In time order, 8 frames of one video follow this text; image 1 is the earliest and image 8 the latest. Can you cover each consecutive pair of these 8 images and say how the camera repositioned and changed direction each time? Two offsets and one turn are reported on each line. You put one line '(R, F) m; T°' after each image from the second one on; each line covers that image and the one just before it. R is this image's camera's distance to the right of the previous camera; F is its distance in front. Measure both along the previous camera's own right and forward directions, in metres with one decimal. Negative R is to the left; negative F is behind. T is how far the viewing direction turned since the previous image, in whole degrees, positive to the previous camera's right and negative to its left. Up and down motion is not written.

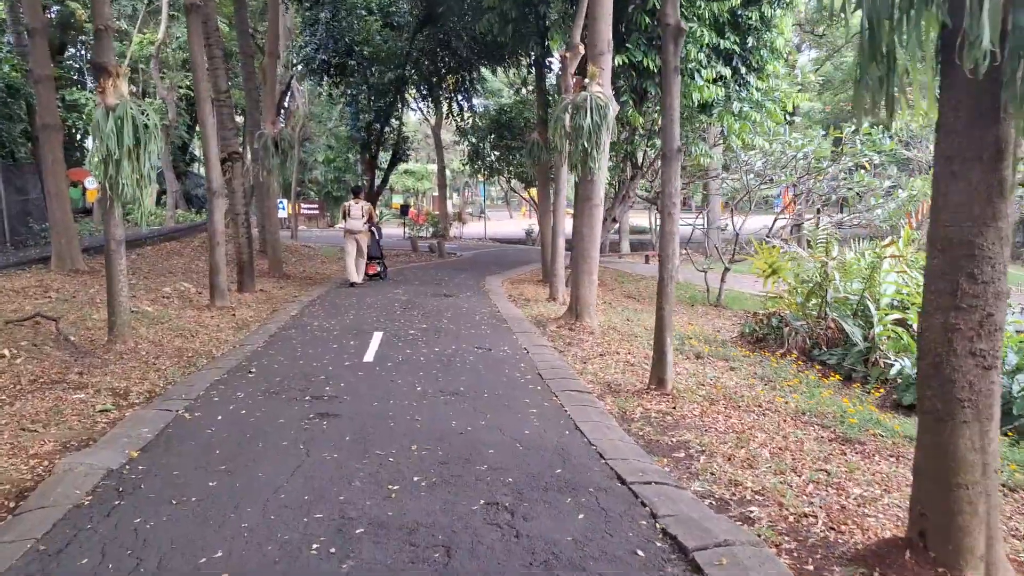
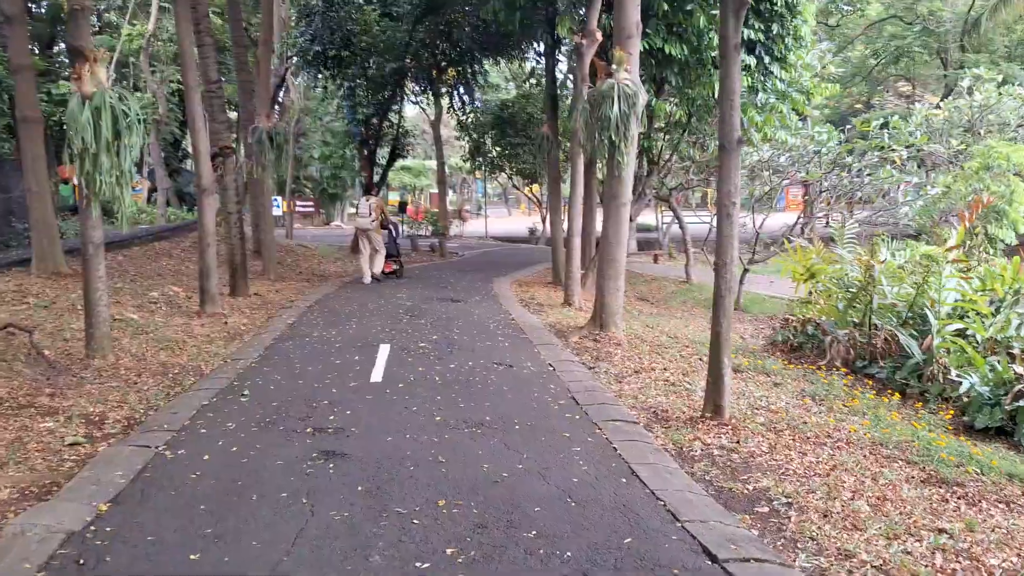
(-0.2, +0.8) m; 0°
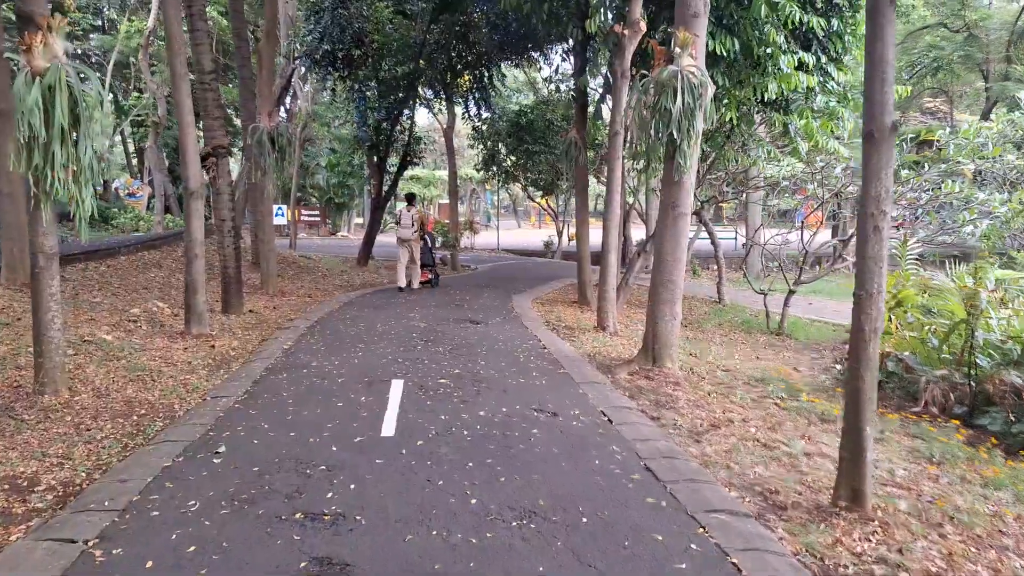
(-0.3, +1.4) m; 0°
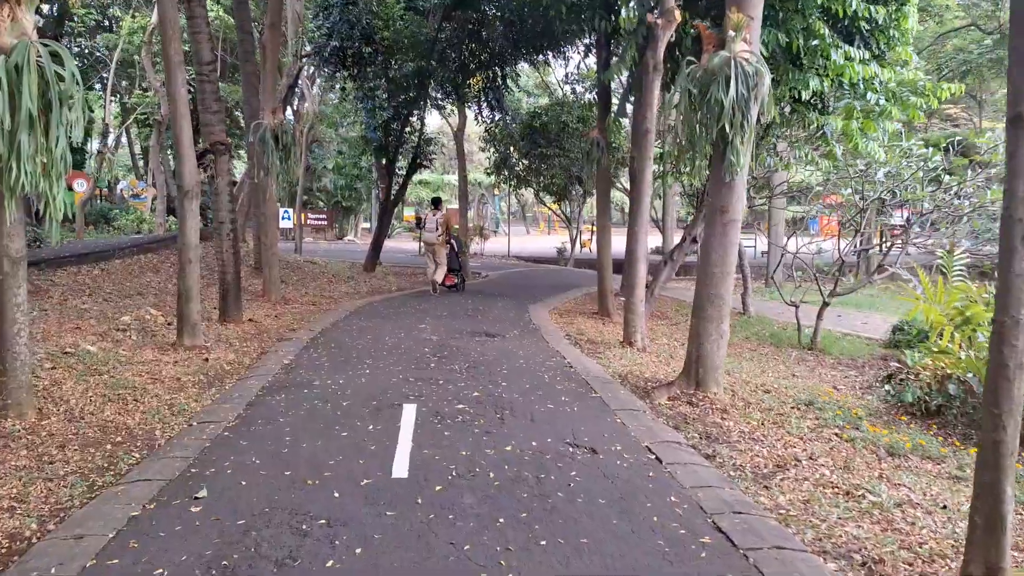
(-0.2, +0.8) m; 0°
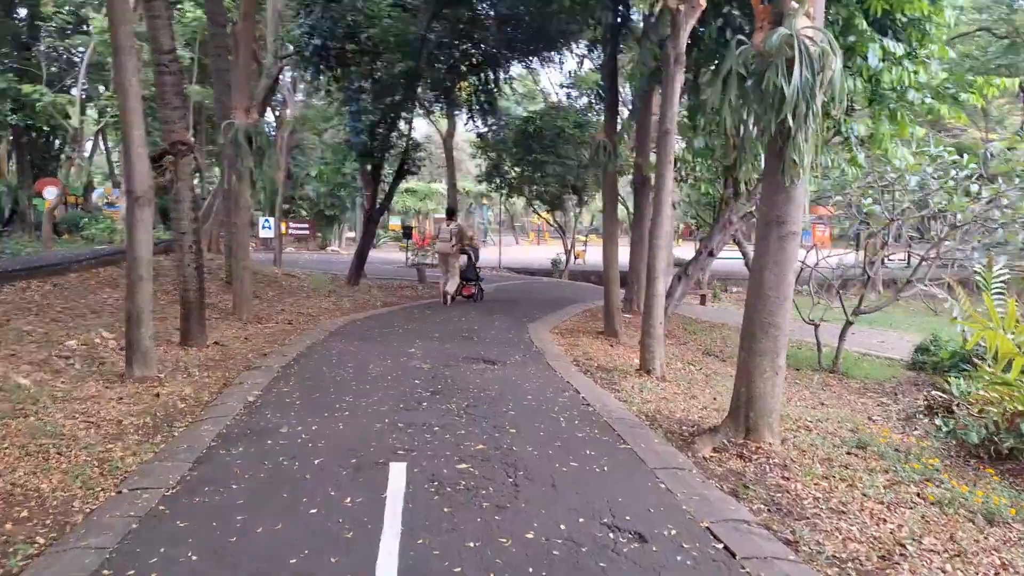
(-0.2, +1.1) m; +1°
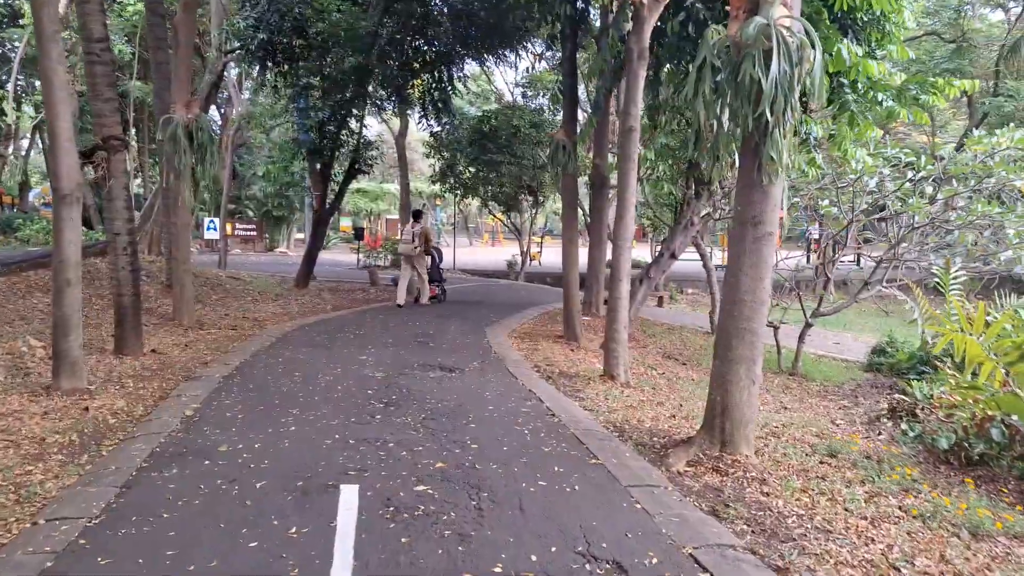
(-0.1, +0.4) m; +3°
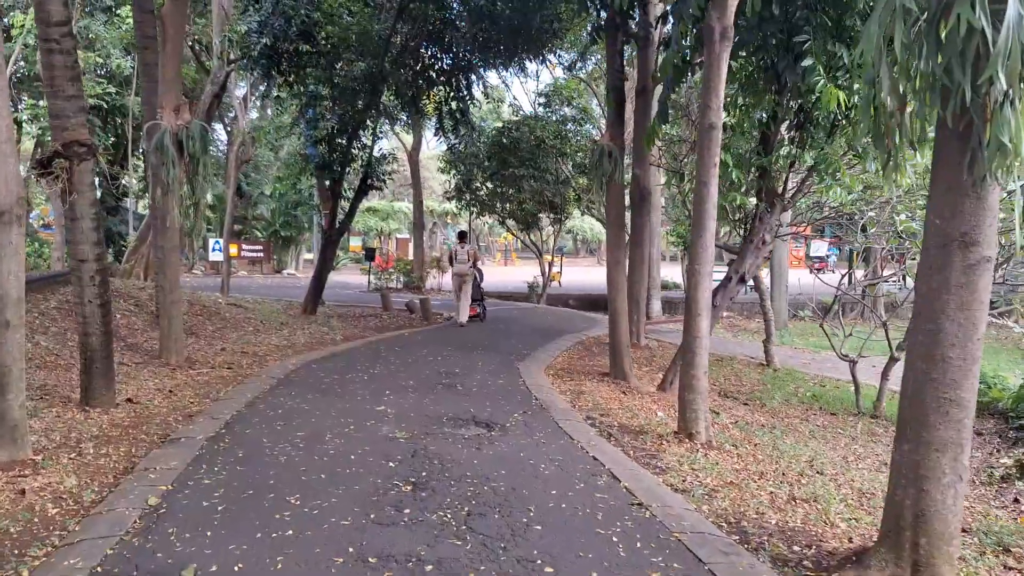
(-0.3, +1.5) m; -1°
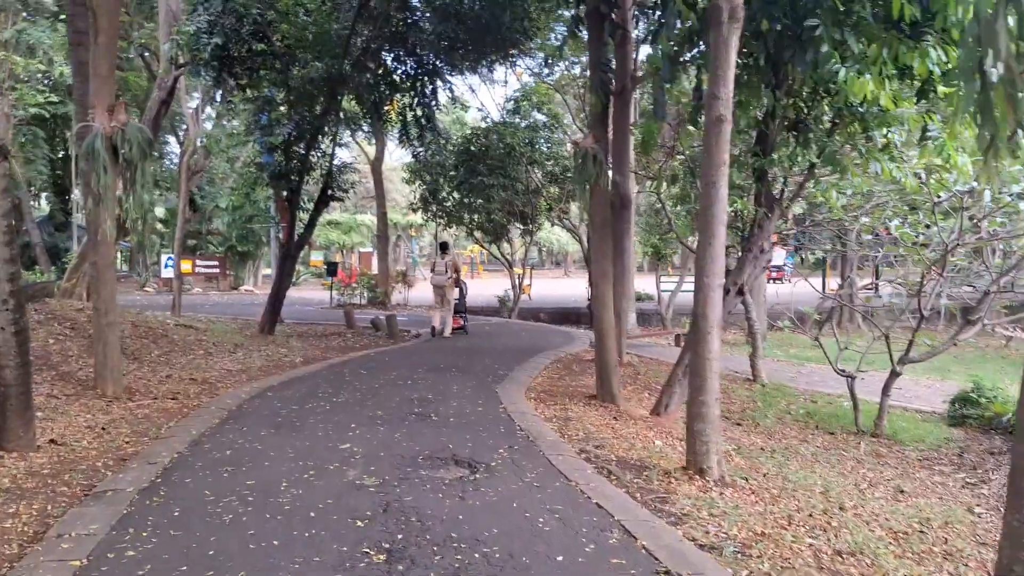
(-0.1, +0.8) m; +3°
